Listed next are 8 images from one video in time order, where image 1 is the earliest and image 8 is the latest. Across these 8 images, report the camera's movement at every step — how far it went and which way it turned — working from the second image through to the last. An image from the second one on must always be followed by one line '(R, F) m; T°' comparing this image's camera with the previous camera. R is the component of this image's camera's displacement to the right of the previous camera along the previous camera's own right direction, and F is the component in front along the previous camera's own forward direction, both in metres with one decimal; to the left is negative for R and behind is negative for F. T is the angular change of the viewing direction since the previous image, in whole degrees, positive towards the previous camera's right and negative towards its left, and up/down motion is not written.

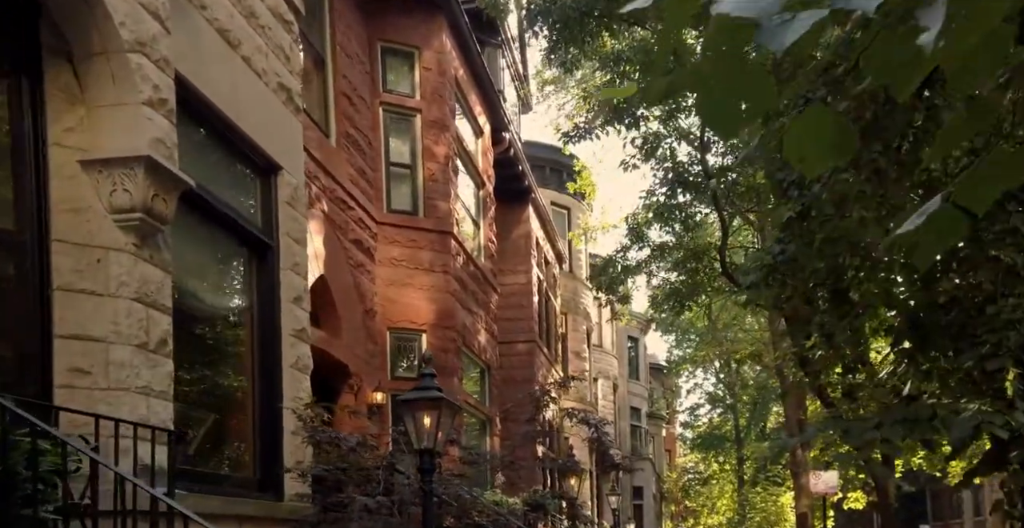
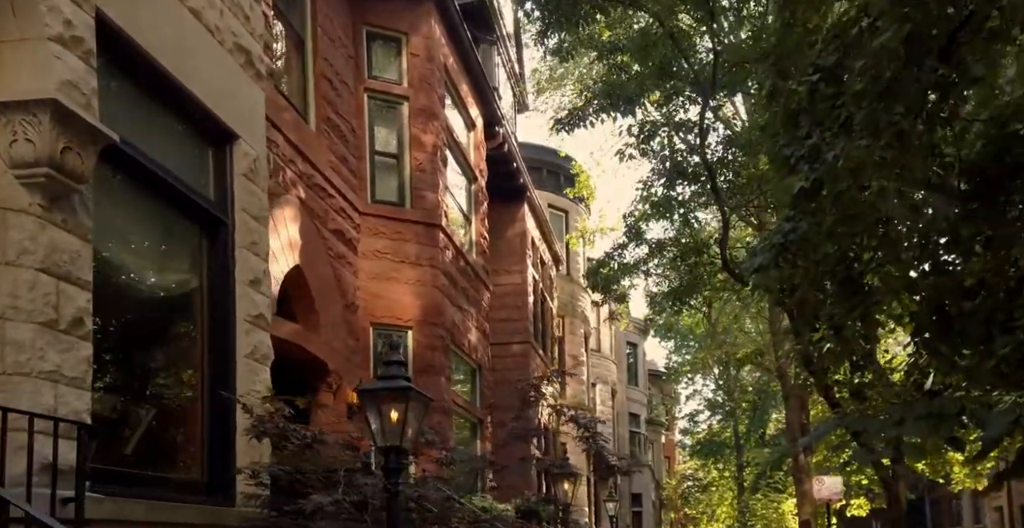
(+0.1, +0.7) m; 0°
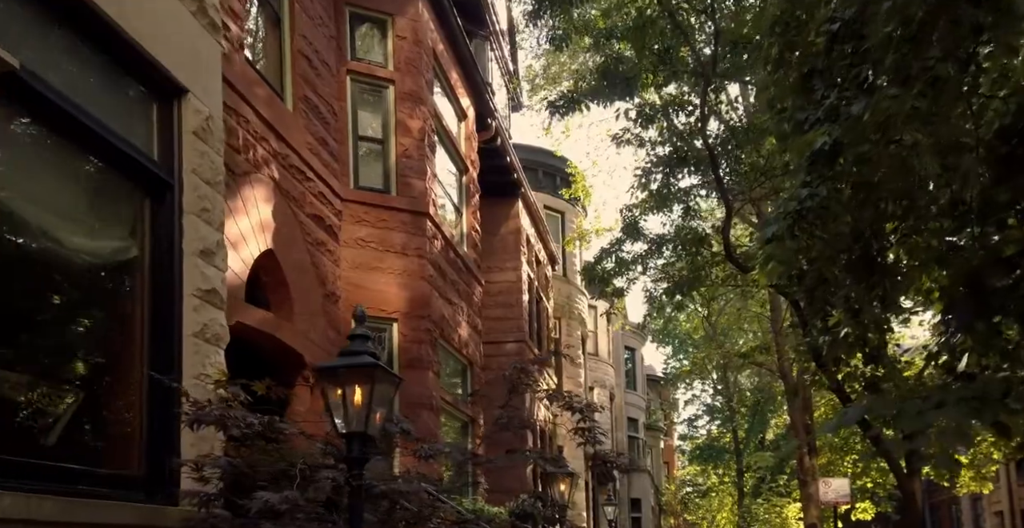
(+0.1, +0.7) m; 0°
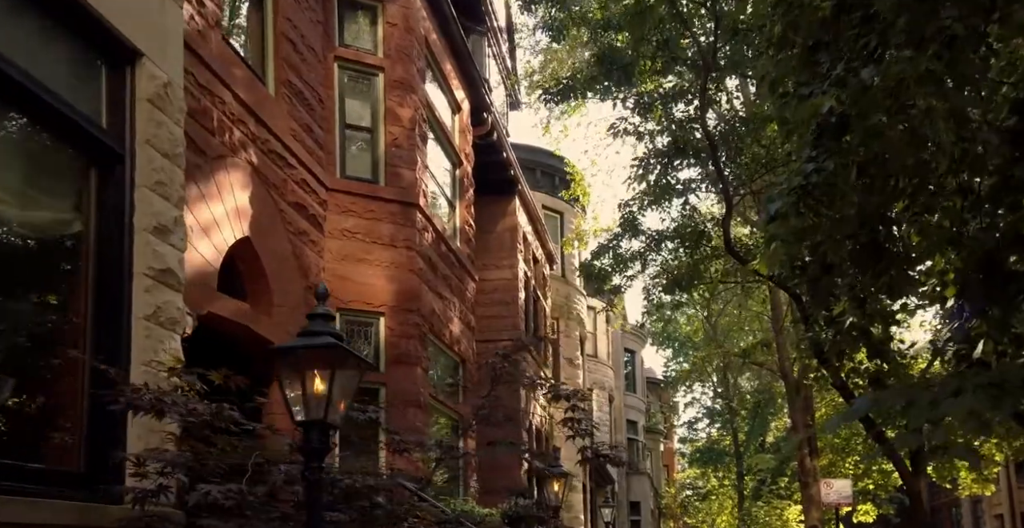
(+0.1, +0.4) m; 0°
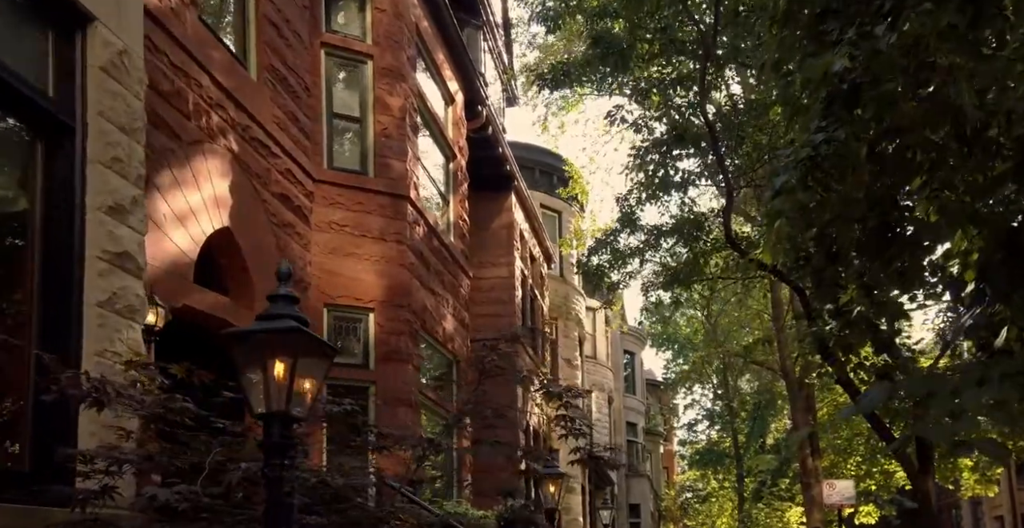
(+0.1, +0.4) m; 0°
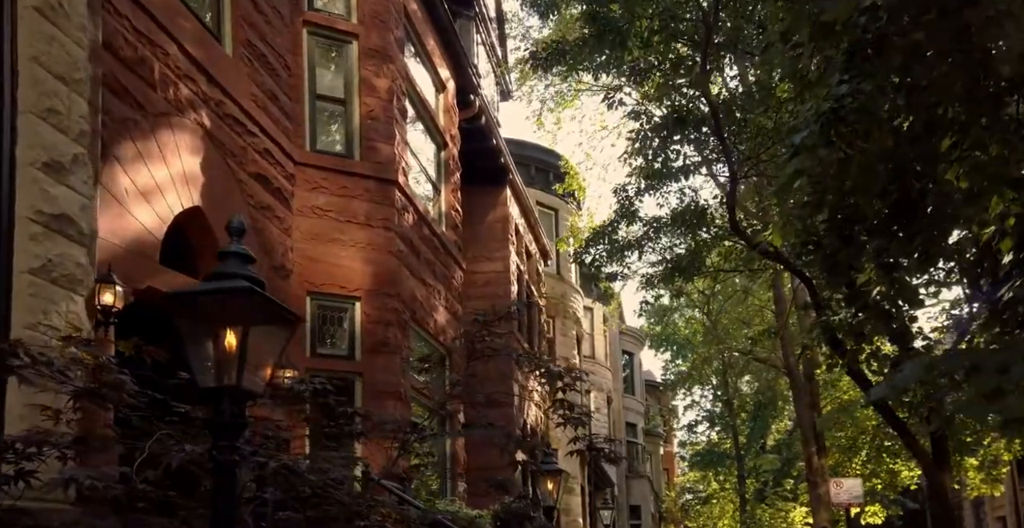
(0.0, +0.5) m; 0°
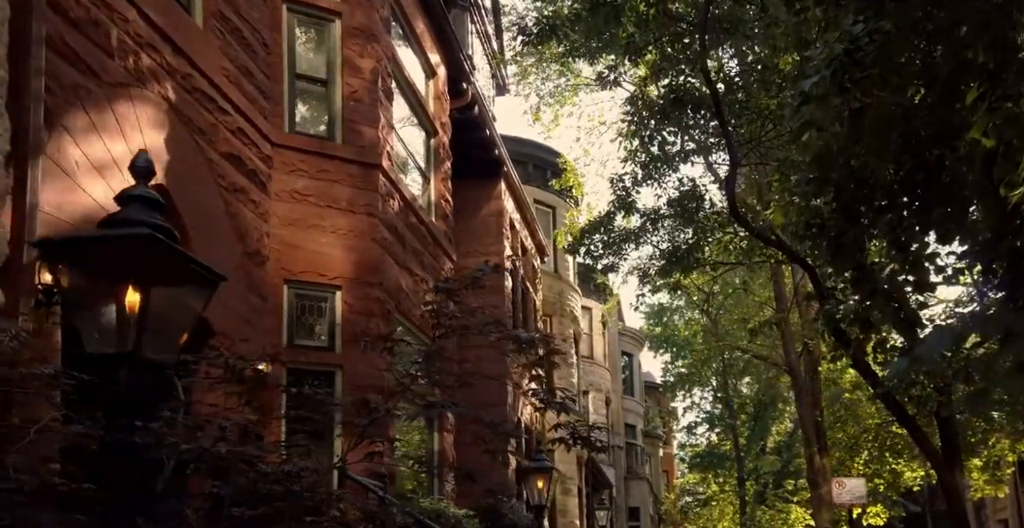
(+0.1, +0.5) m; 0°
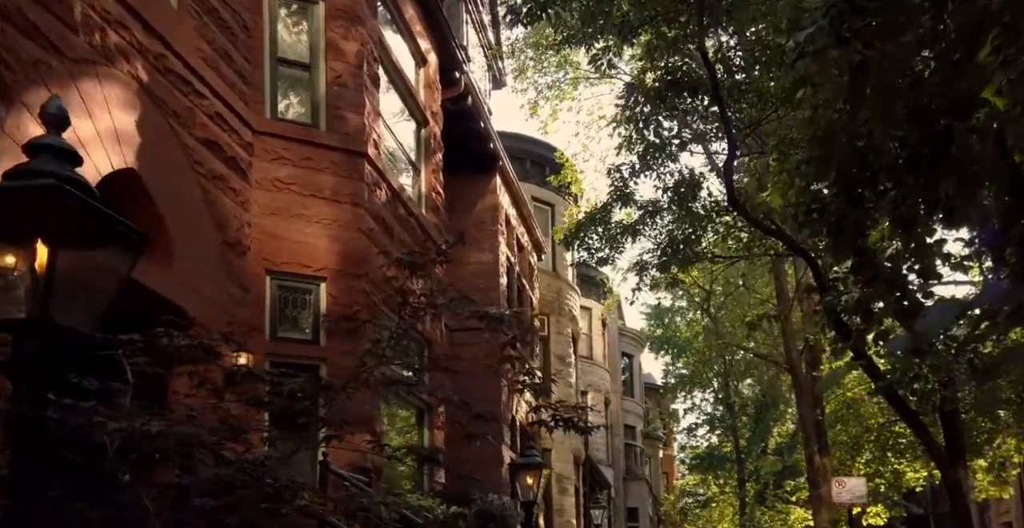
(+0.1, +0.3) m; 0°
